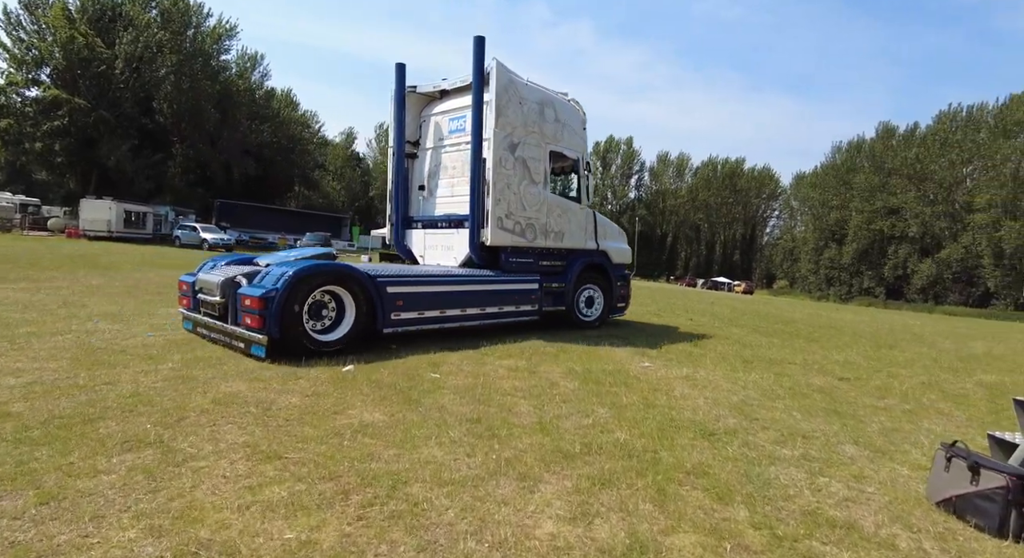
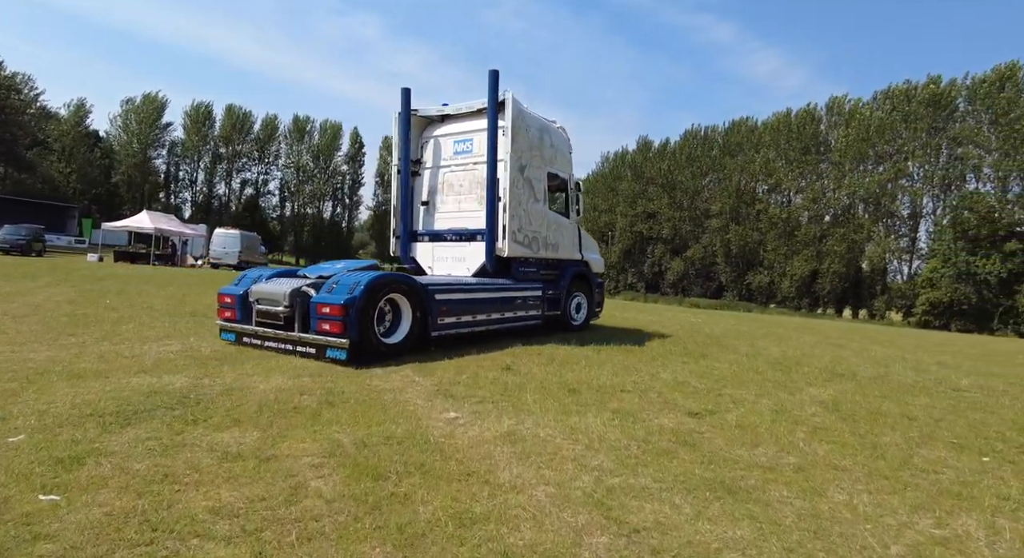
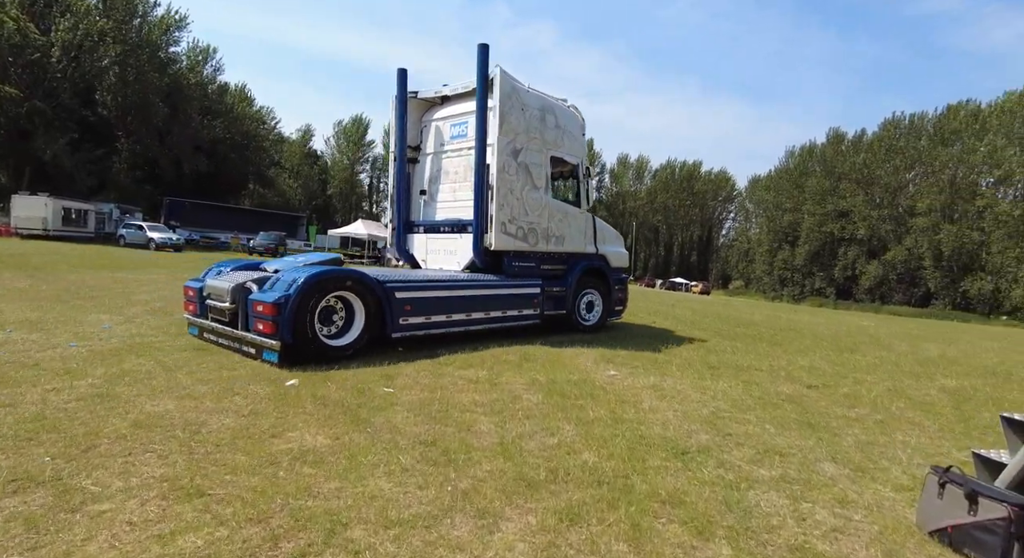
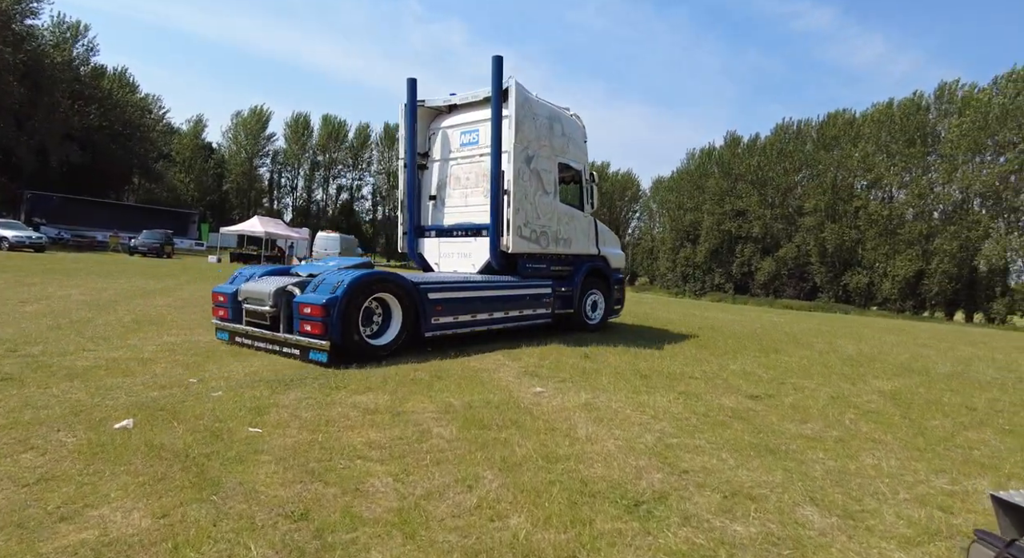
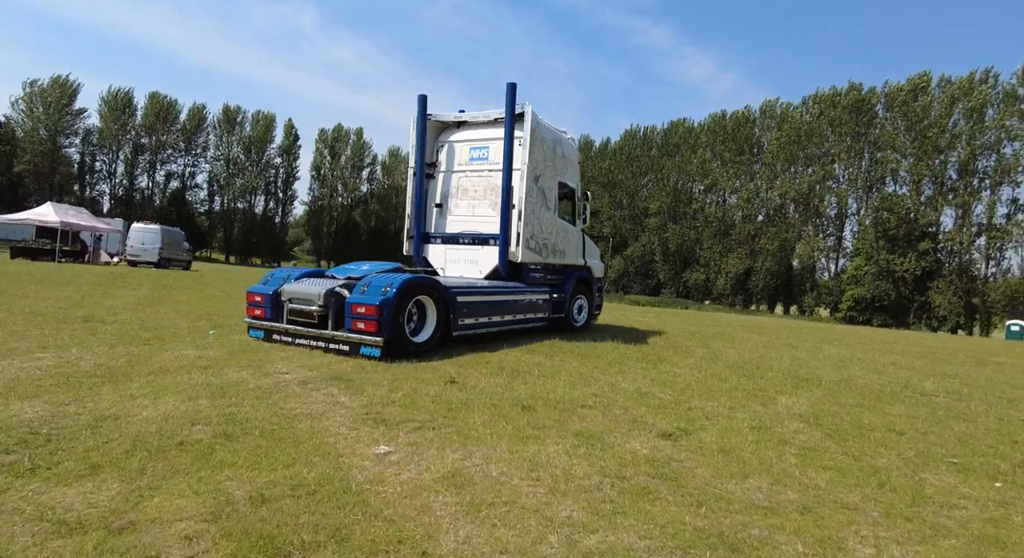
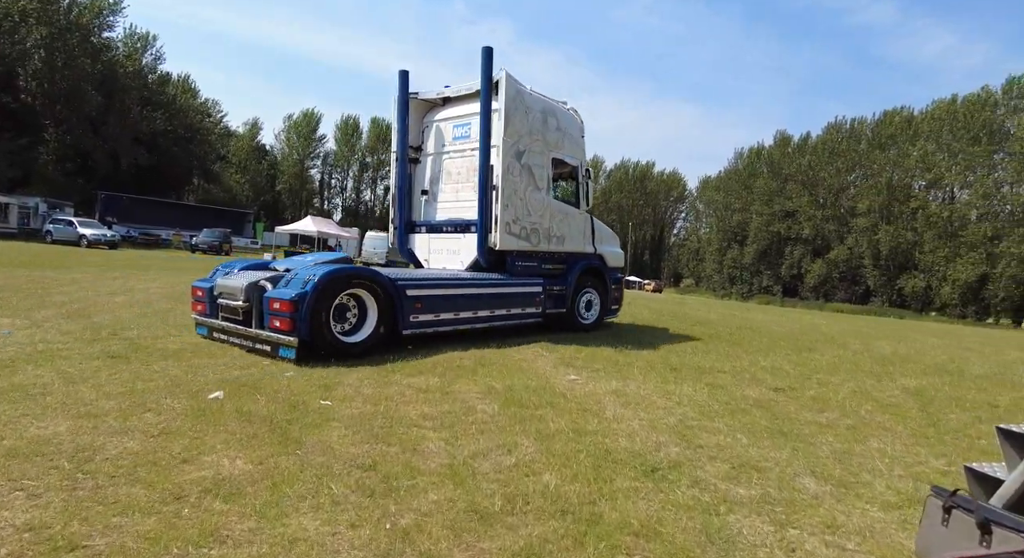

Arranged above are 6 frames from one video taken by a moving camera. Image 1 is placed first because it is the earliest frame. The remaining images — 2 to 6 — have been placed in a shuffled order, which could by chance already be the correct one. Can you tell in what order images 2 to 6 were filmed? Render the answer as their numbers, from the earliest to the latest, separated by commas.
3, 6, 4, 2, 5
